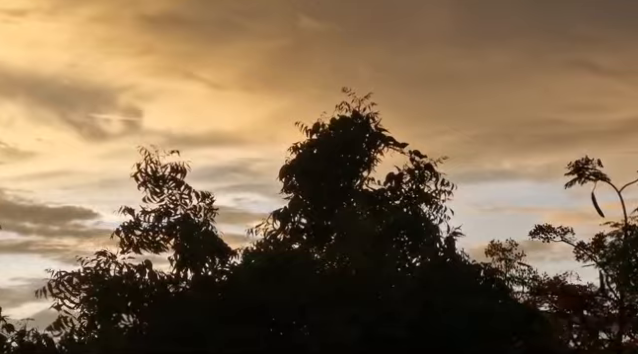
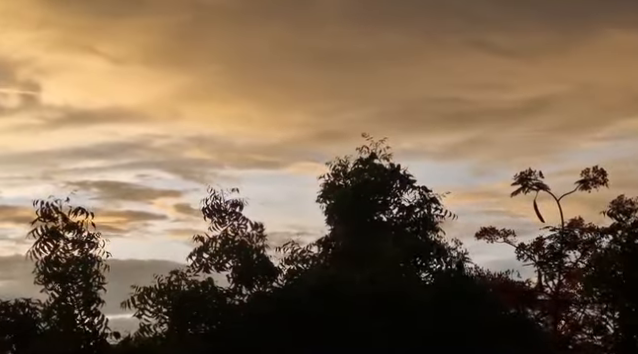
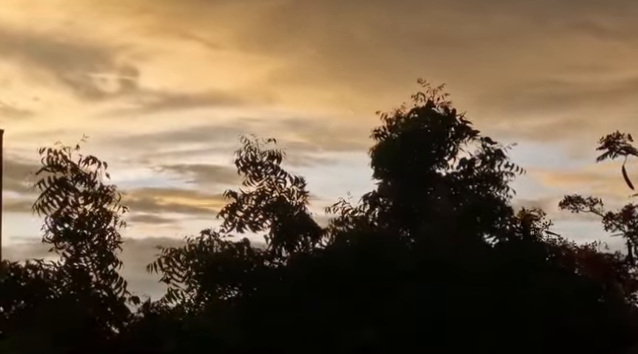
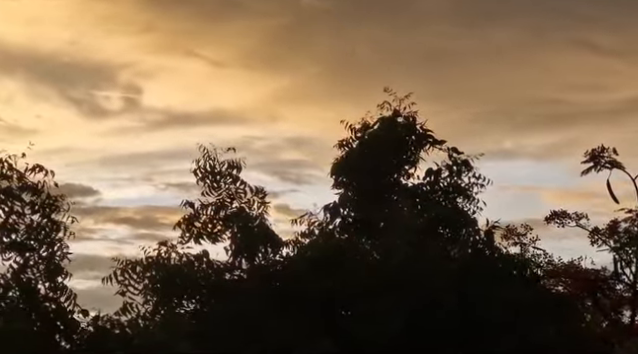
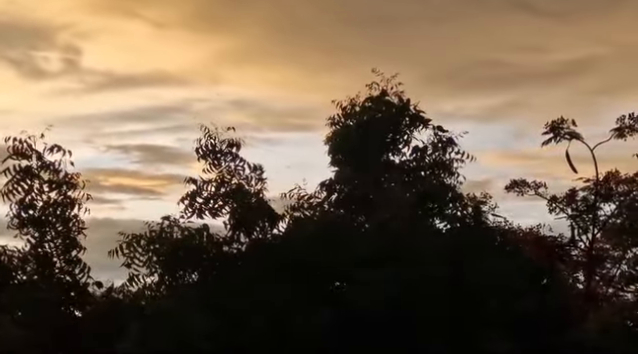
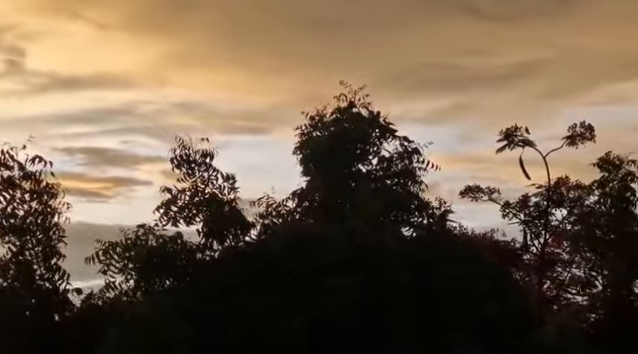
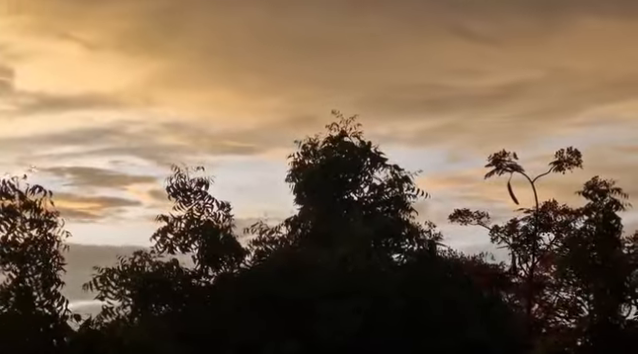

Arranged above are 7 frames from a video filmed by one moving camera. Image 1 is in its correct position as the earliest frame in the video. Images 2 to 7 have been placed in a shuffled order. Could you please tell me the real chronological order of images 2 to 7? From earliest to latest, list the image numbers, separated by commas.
4, 3, 5, 6, 7, 2
